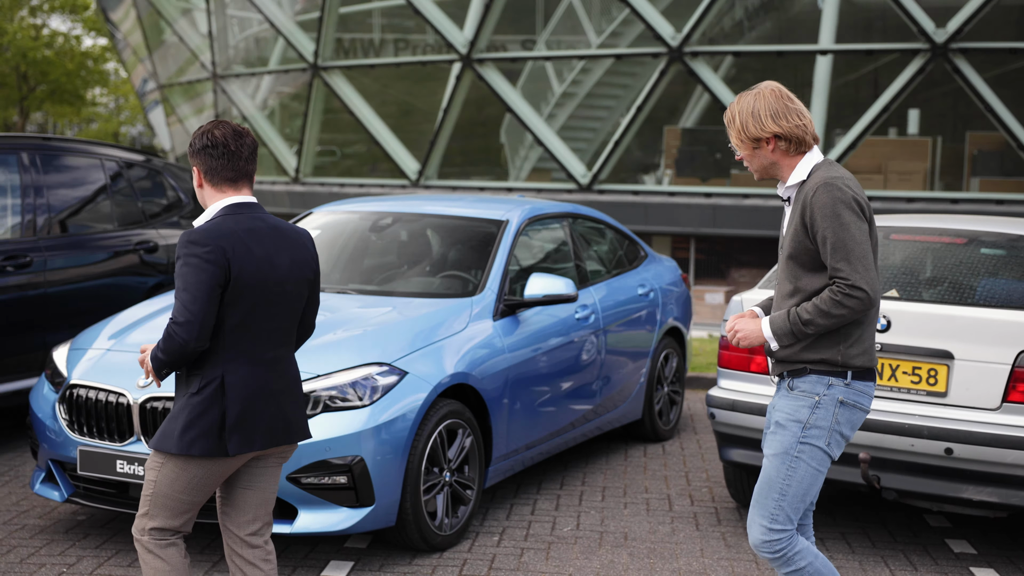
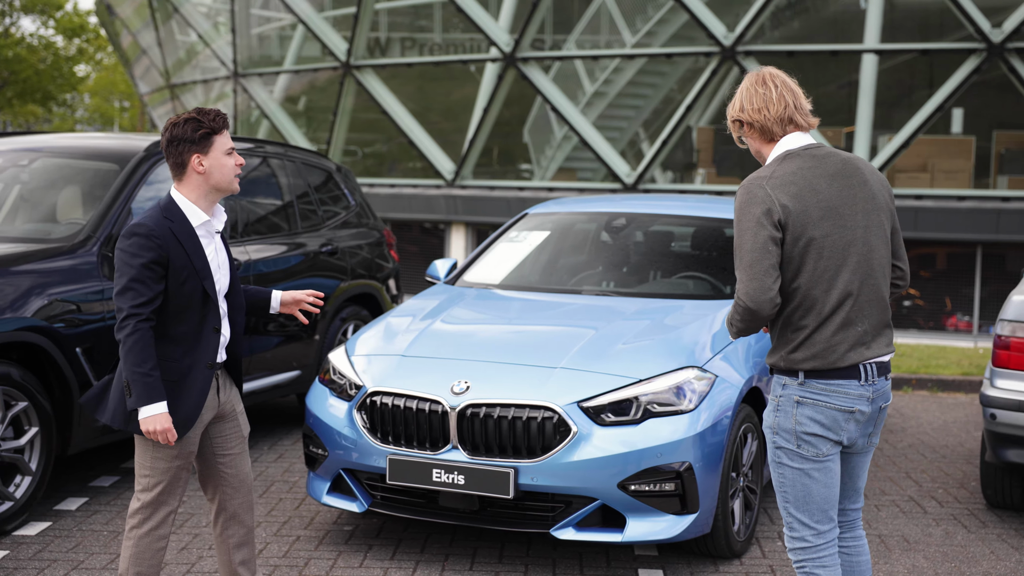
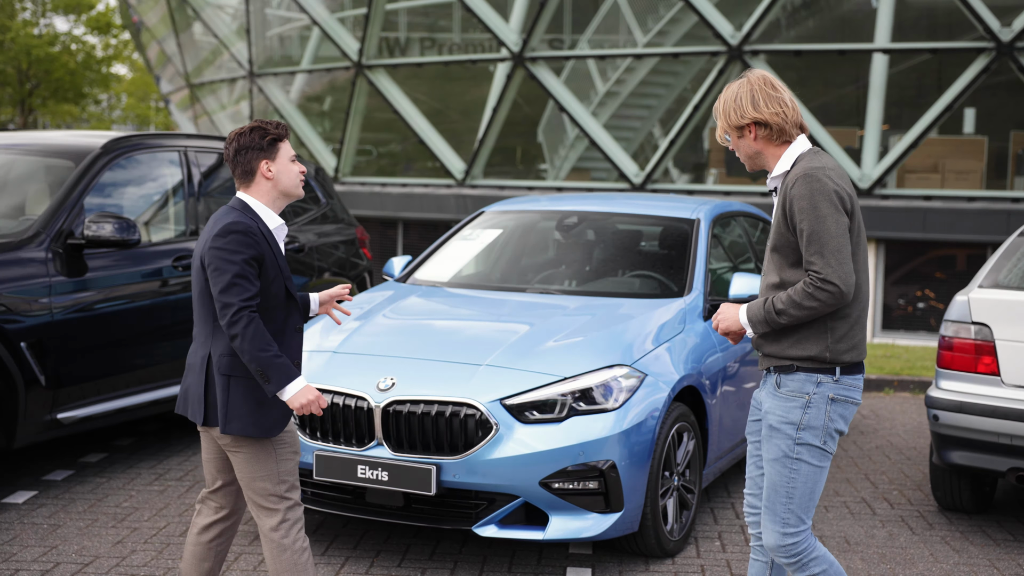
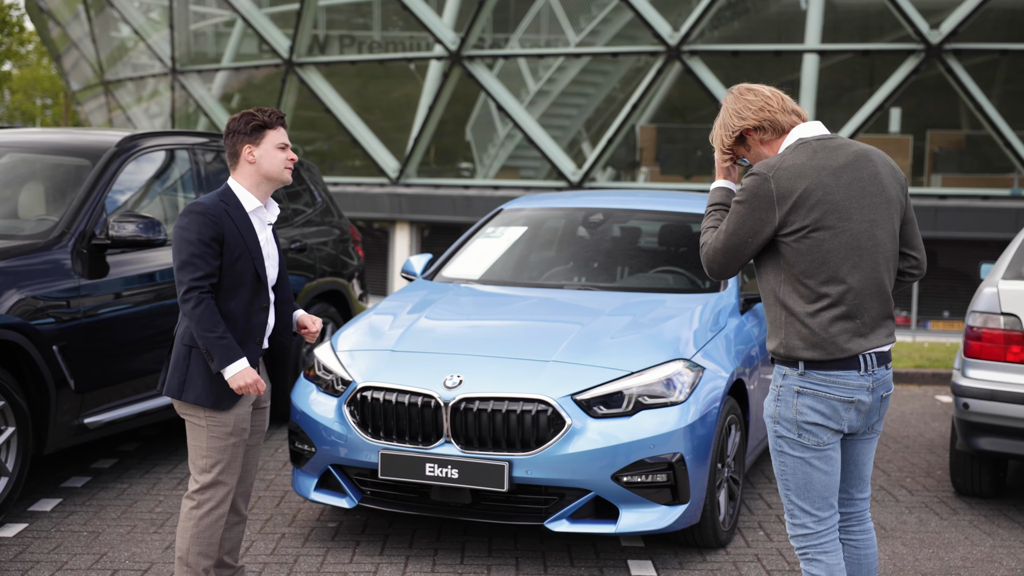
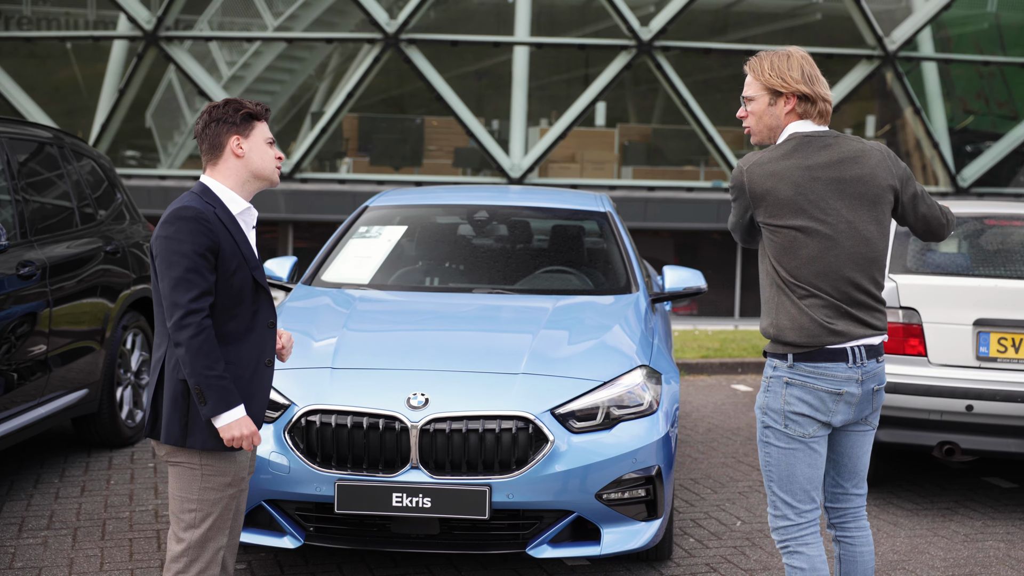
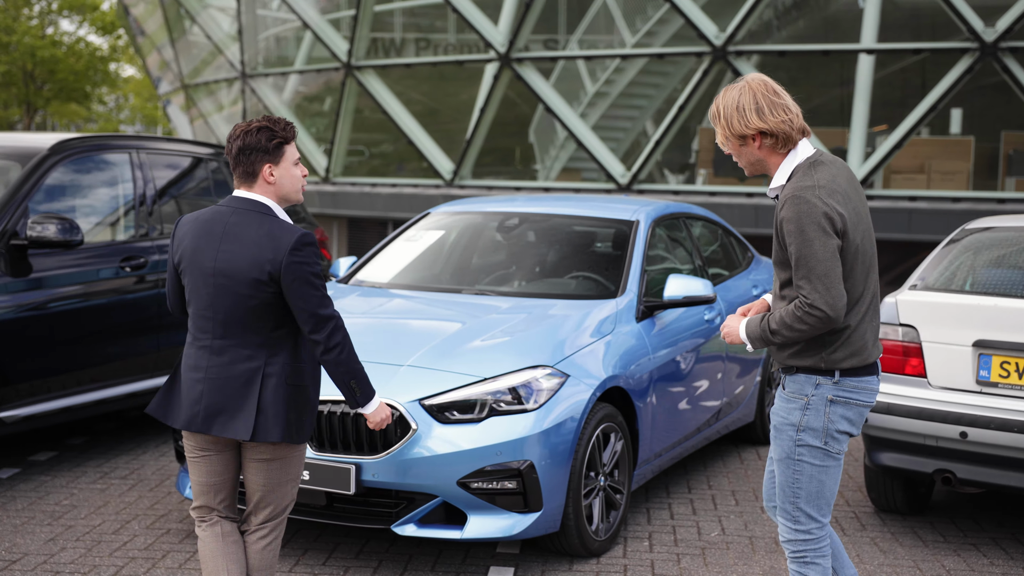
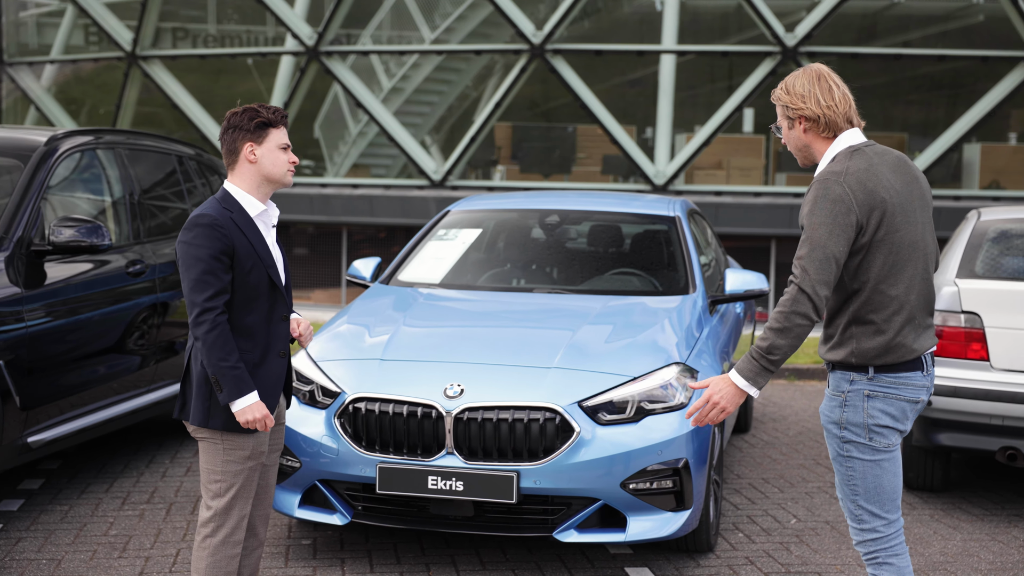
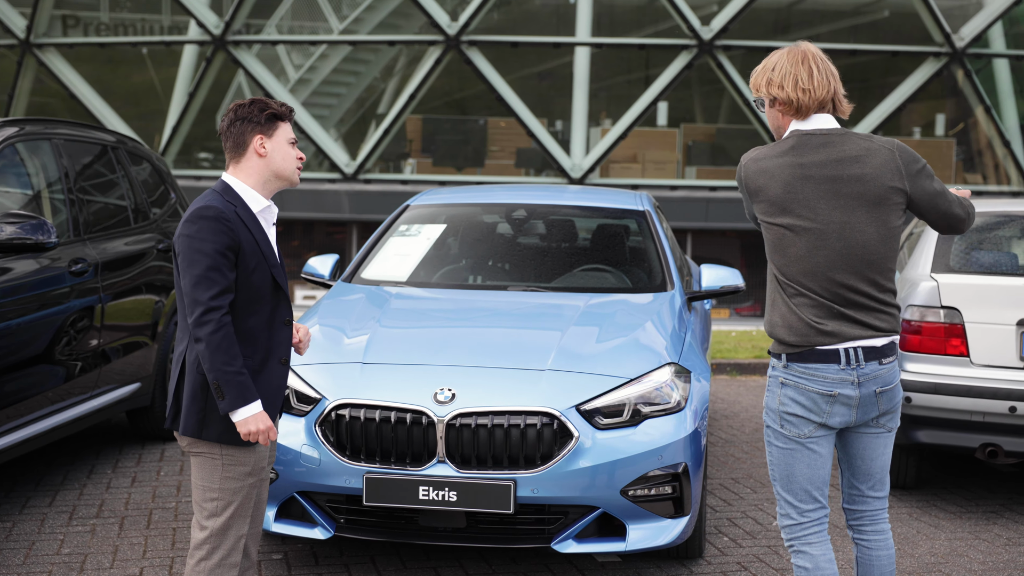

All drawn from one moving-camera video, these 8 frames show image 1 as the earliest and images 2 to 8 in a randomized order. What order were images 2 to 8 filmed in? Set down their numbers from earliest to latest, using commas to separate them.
6, 3, 2, 4, 7, 8, 5
